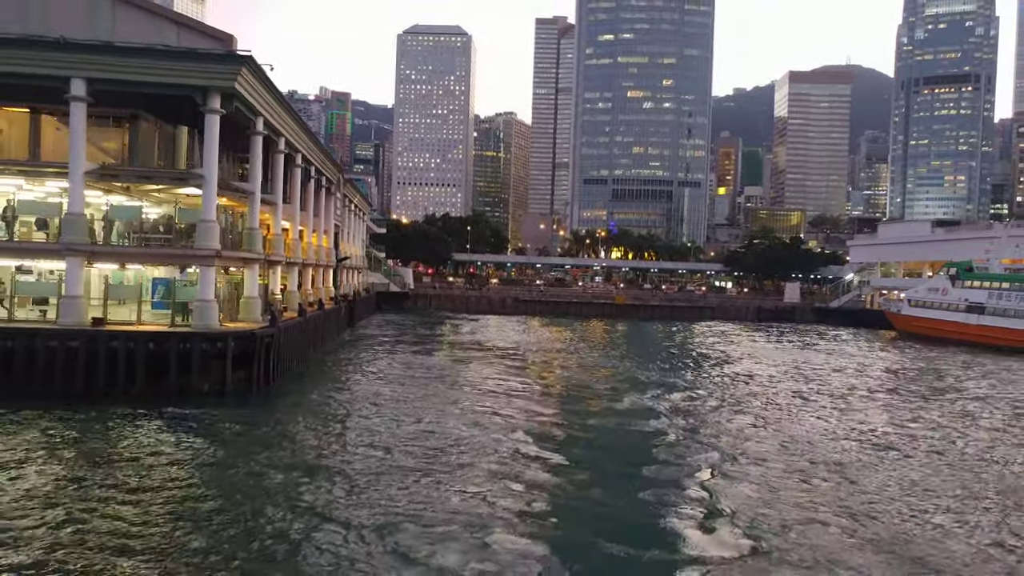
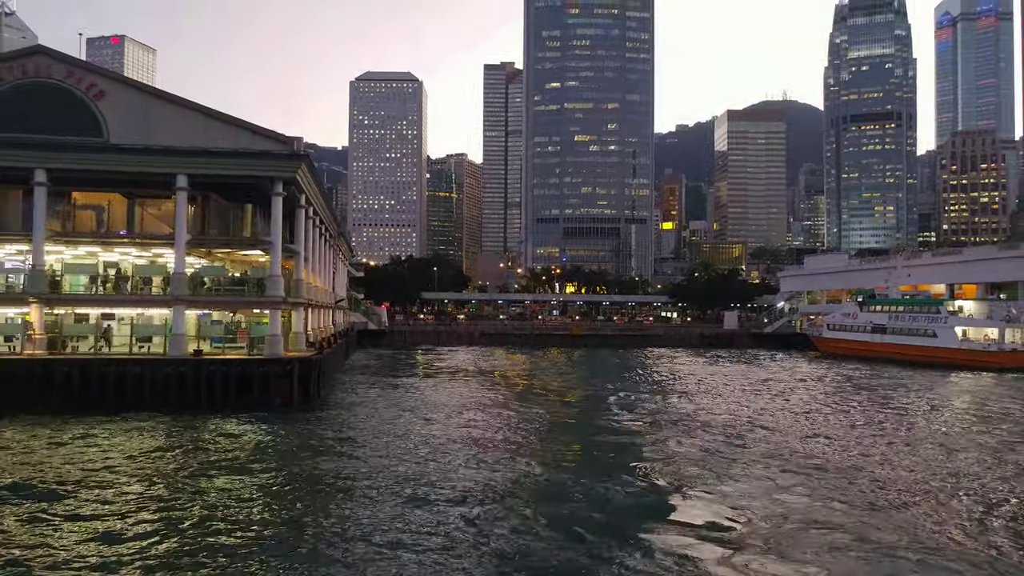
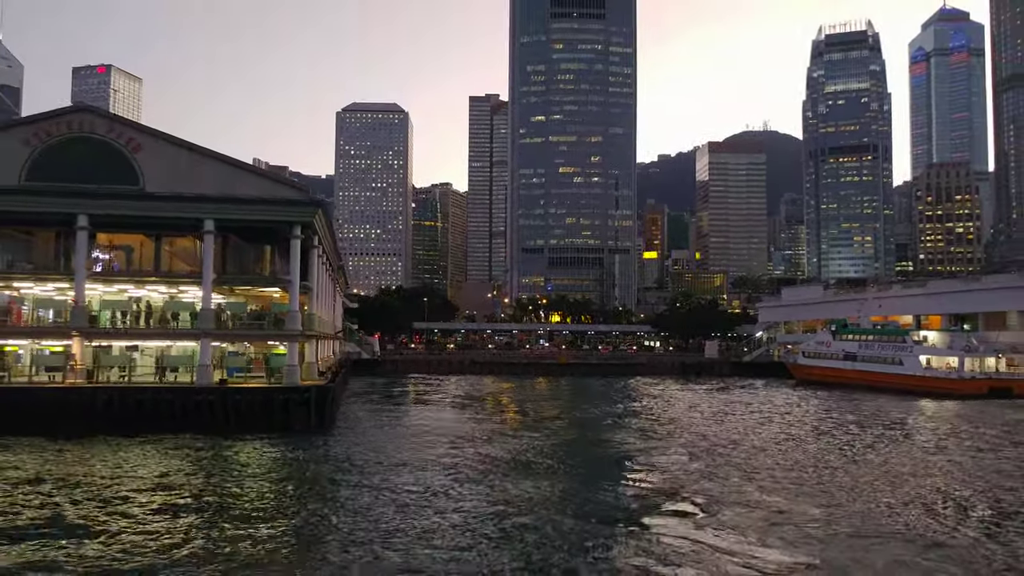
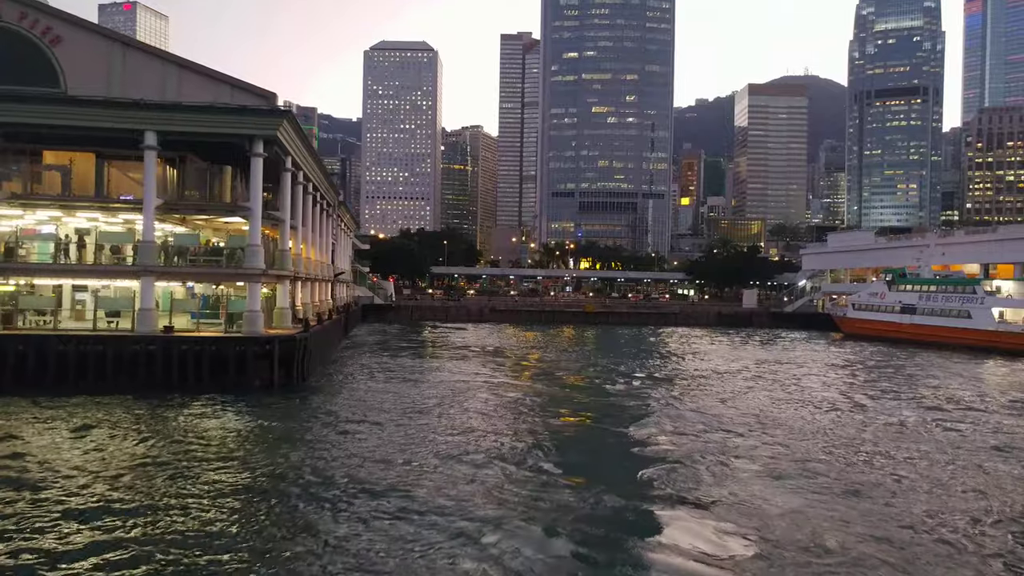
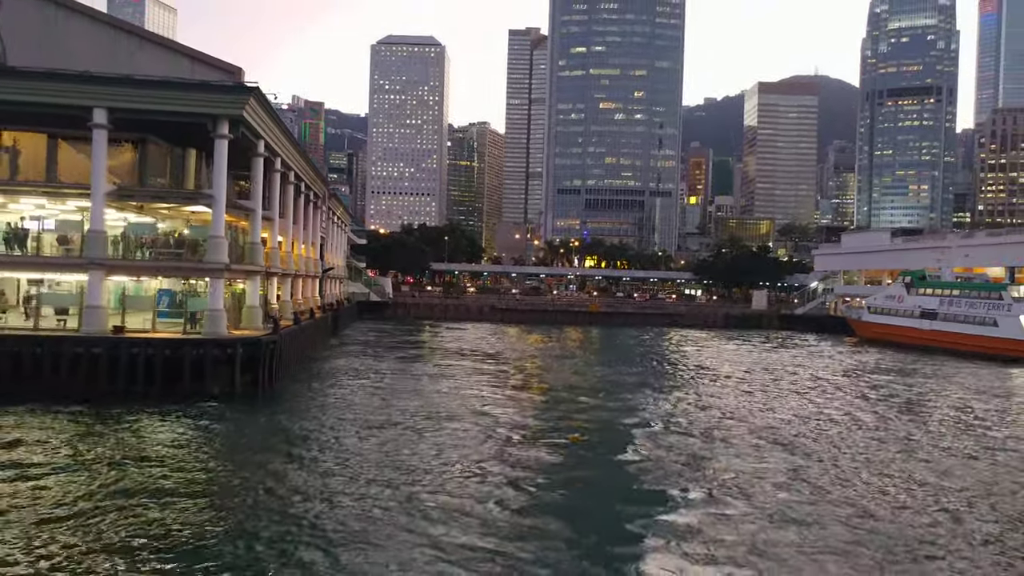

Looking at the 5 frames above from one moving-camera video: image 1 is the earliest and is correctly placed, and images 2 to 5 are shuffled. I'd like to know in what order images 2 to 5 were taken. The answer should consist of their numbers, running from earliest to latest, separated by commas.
5, 4, 2, 3
